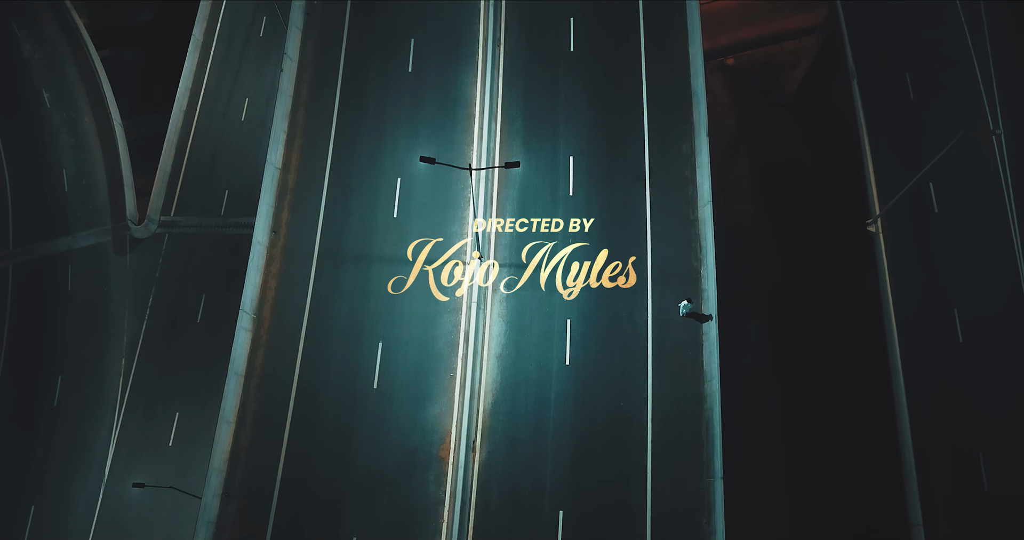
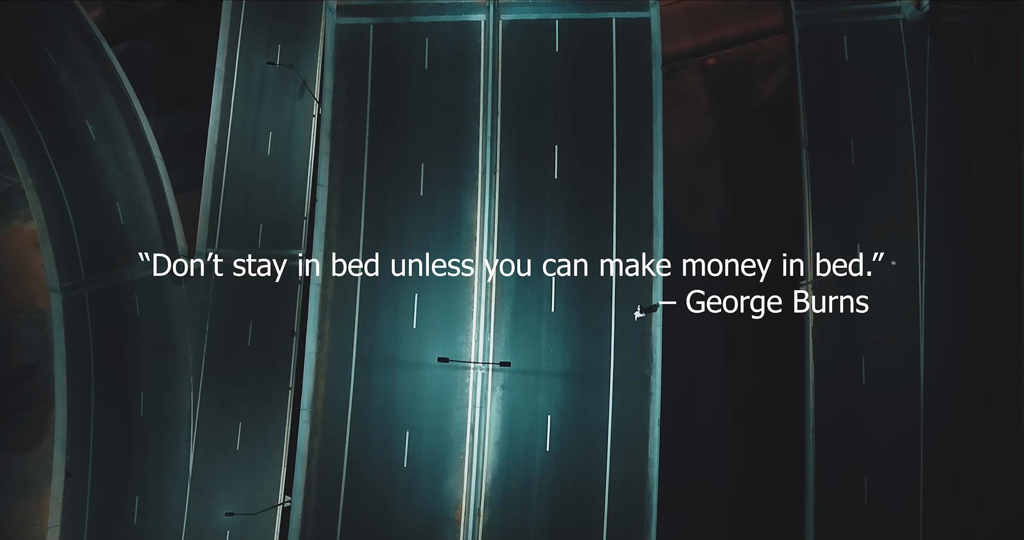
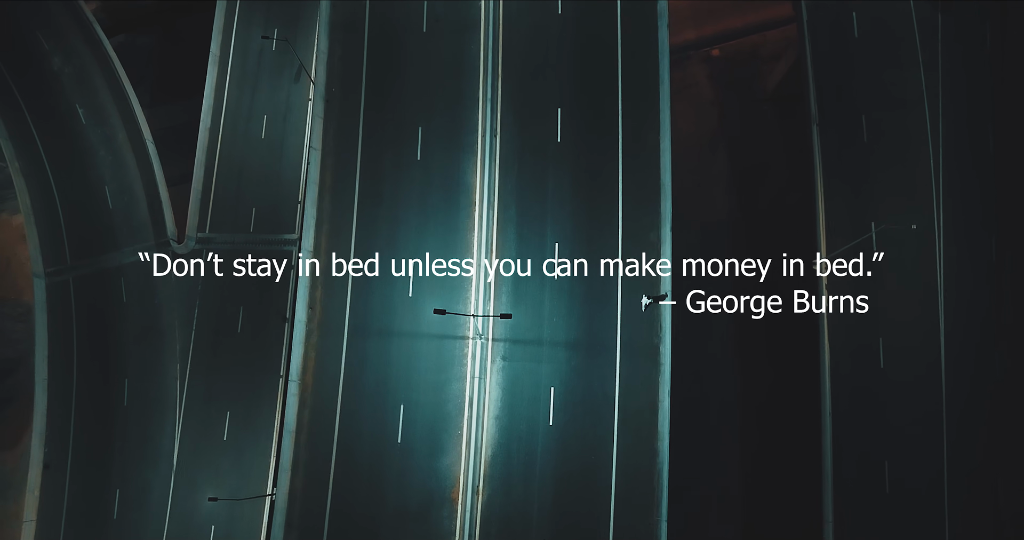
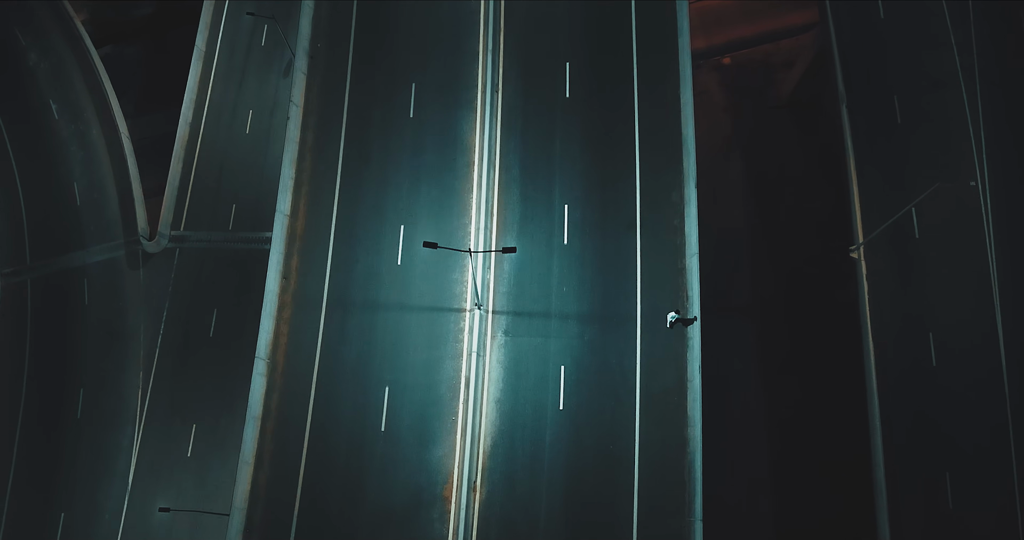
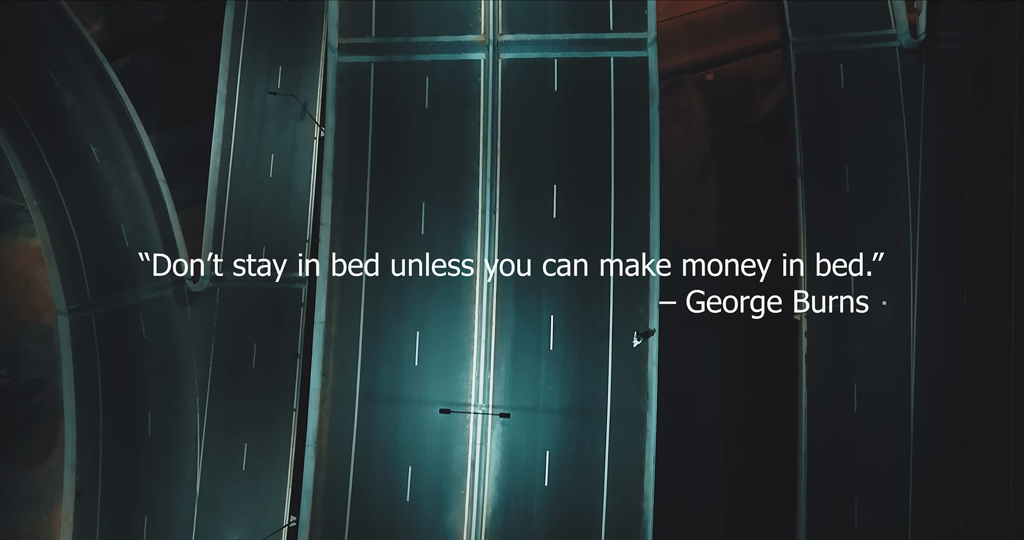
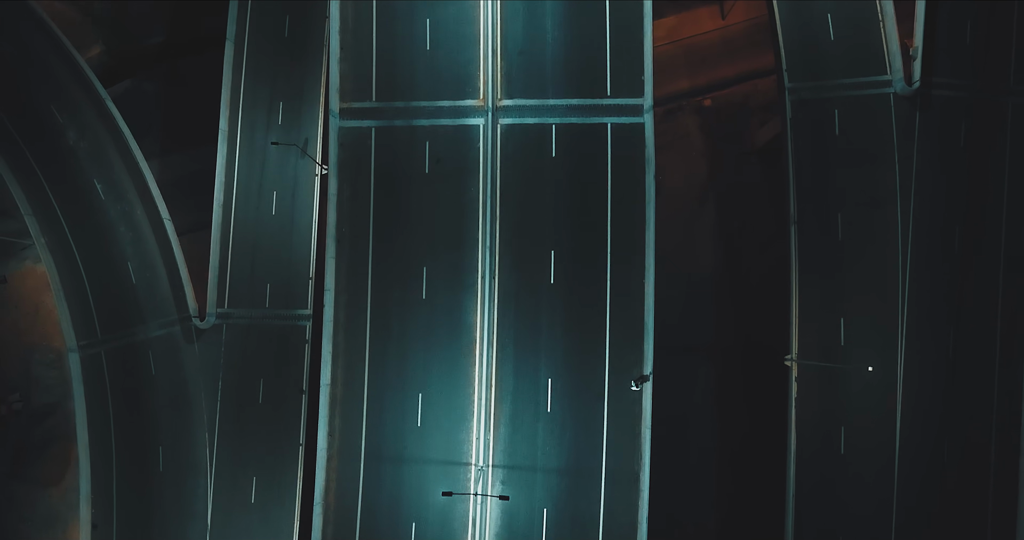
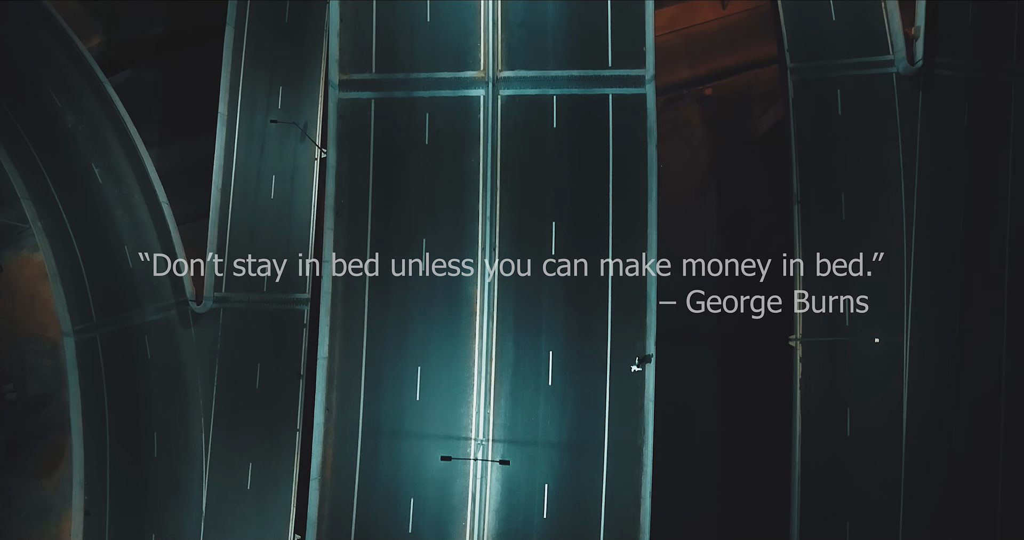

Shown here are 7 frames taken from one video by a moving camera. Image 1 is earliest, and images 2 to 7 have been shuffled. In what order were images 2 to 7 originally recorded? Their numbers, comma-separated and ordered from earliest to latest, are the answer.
4, 3, 2, 5, 7, 6
